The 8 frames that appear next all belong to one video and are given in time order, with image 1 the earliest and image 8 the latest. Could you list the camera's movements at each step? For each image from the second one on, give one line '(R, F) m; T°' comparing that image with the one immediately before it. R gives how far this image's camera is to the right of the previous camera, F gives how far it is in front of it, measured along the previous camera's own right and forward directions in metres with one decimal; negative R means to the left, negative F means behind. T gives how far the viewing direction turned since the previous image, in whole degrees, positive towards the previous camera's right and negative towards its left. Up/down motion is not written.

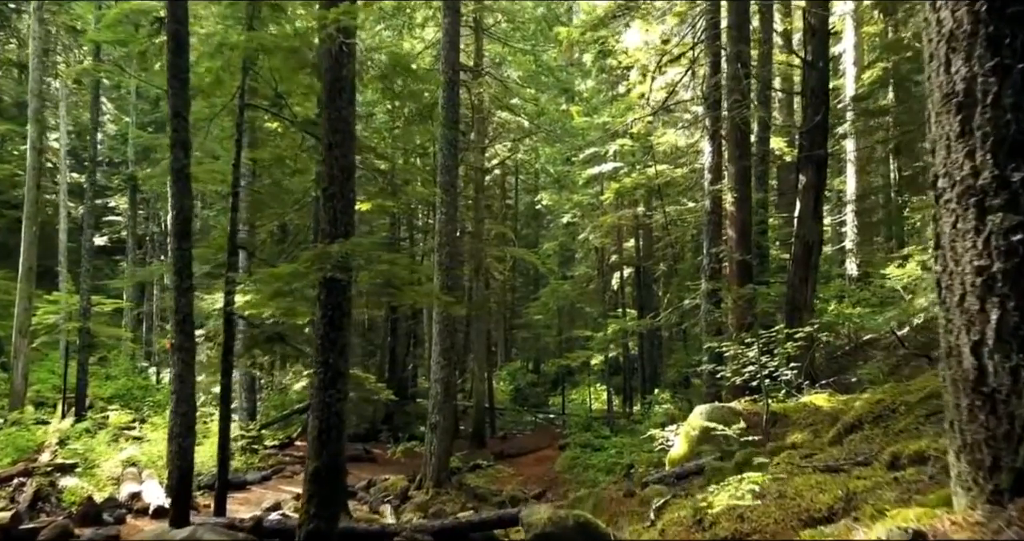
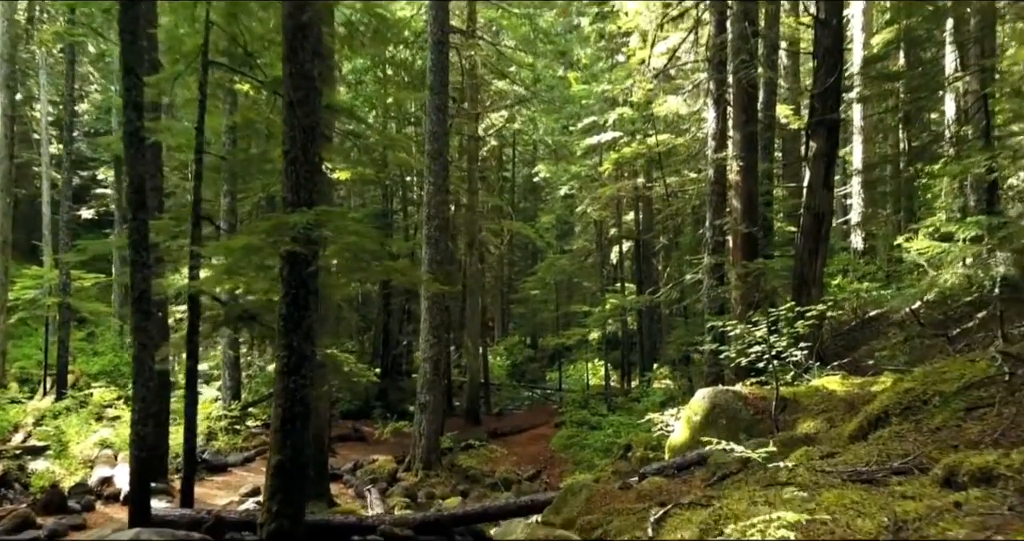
(+0.1, +0.7) m; 0°
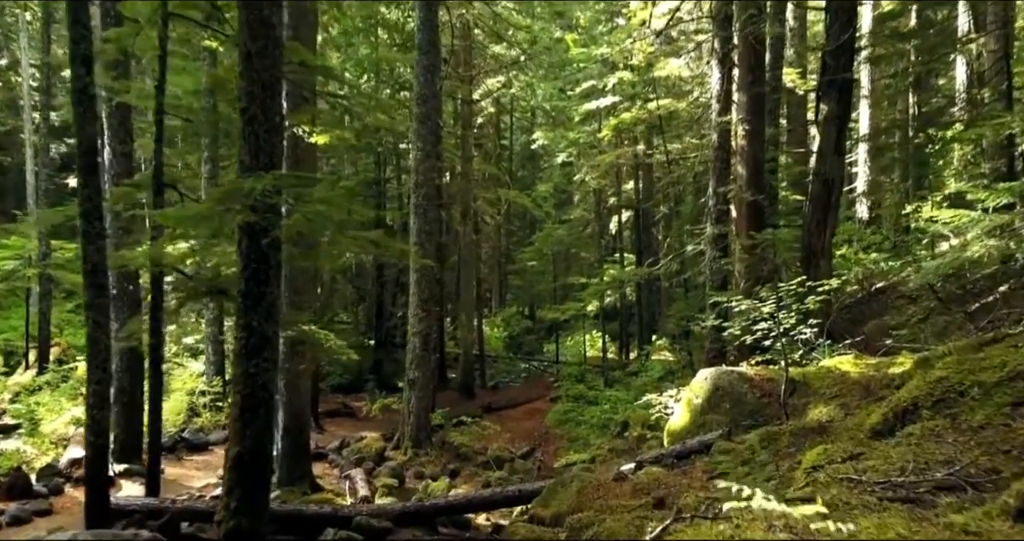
(+0.1, +0.7) m; 0°
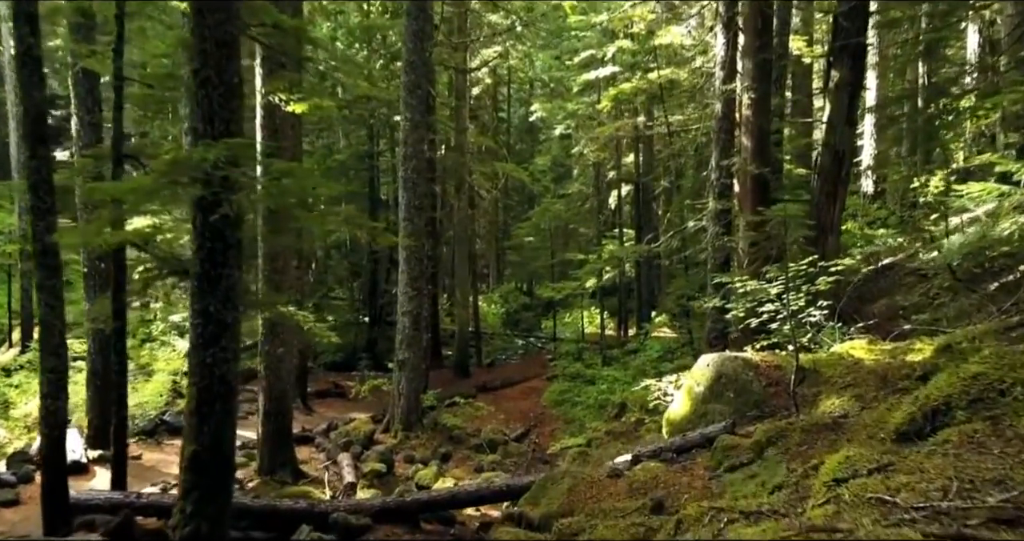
(+0.1, +0.6) m; 0°
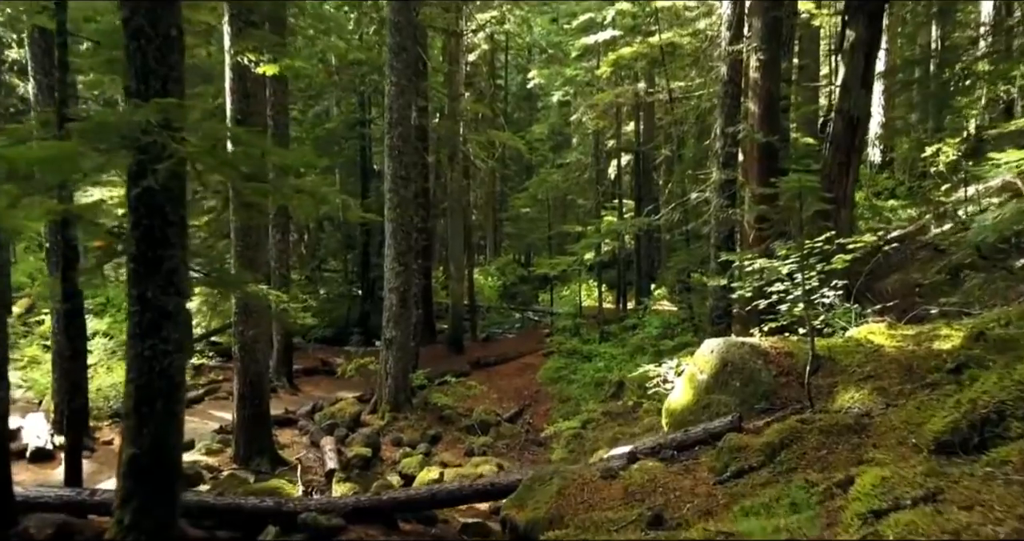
(+0.1, +0.7) m; 0°
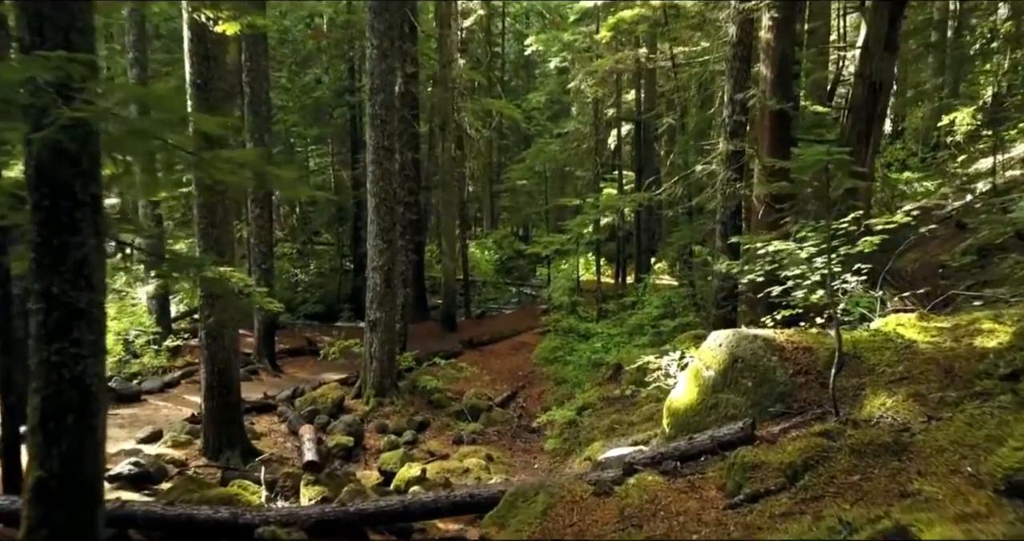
(+0.1, +0.8) m; 0°
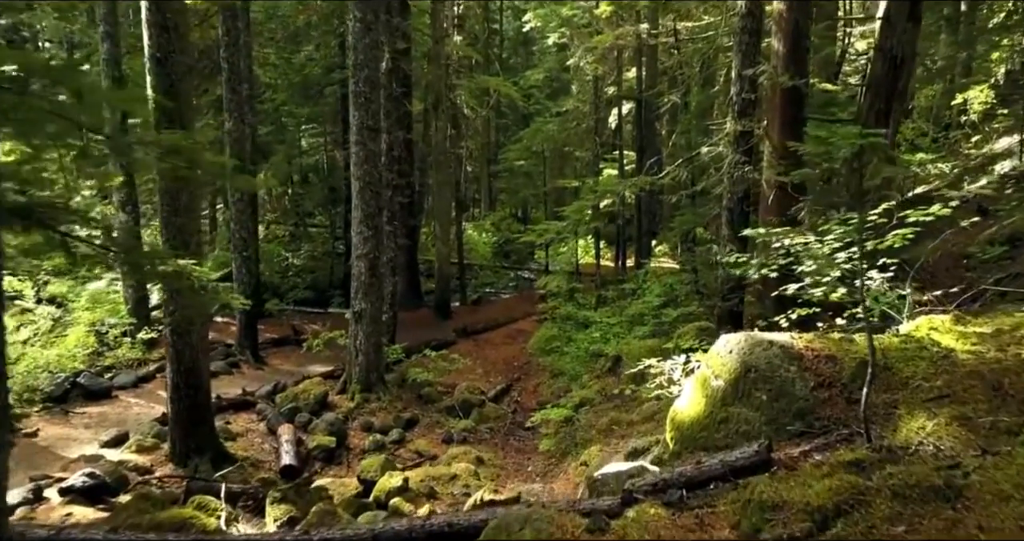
(+0.1, +0.7) m; 0°
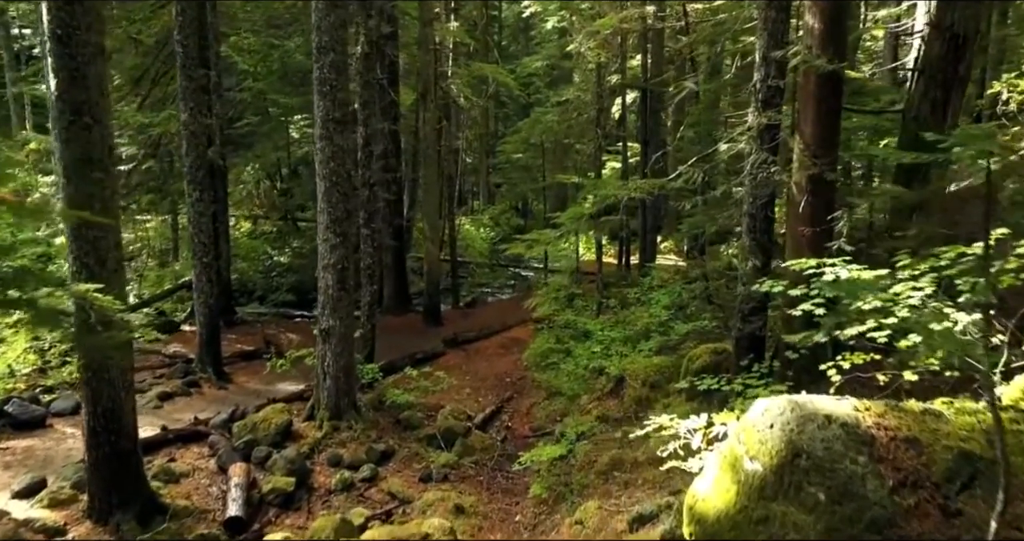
(+0.2, +1.4) m; 0°
